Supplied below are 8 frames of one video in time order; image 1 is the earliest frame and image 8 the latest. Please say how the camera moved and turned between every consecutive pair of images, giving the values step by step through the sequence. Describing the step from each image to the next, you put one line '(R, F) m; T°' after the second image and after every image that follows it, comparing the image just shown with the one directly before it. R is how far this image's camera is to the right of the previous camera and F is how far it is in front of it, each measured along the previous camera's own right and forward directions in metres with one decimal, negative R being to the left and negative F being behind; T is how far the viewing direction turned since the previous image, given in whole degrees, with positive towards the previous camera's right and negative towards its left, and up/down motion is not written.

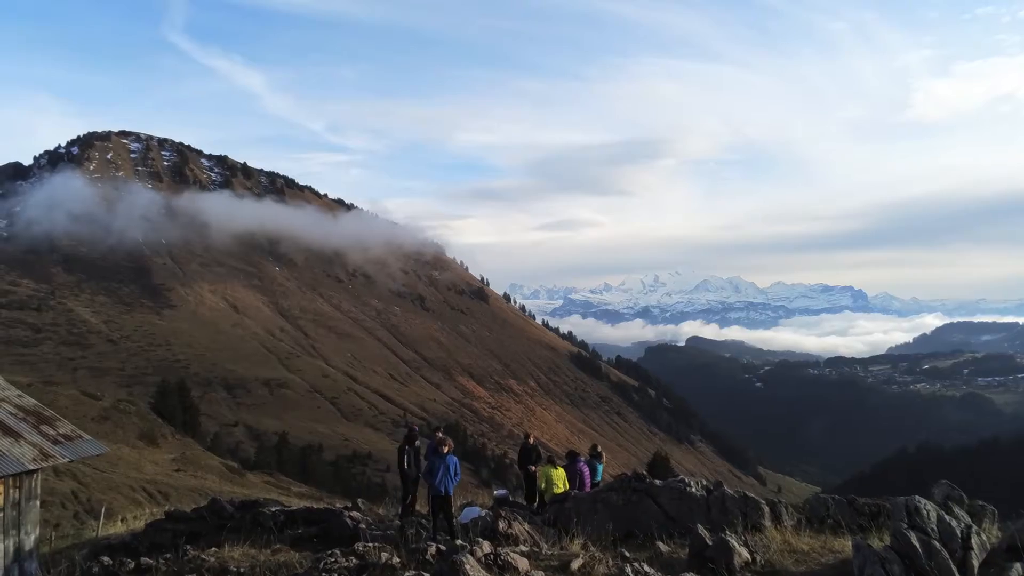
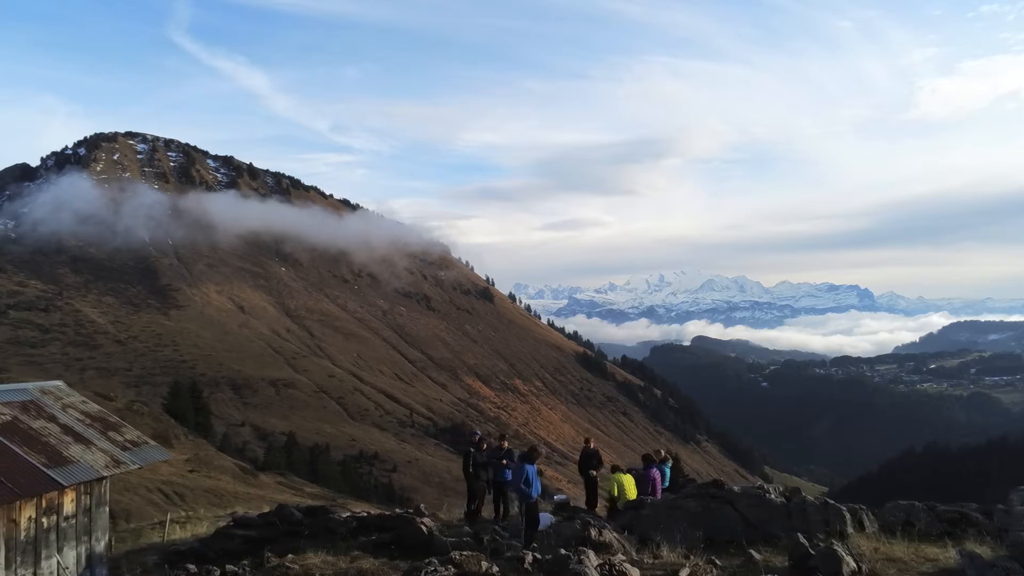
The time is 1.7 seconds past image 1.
(-0.6, 0.0) m; 0°
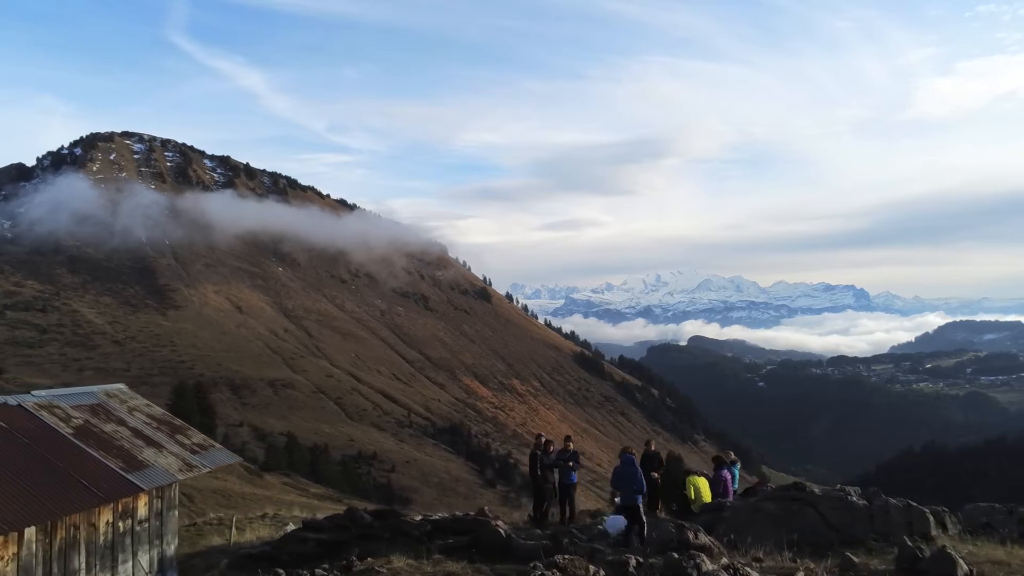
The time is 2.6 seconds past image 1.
(-0.7, 0.0) m; 0°
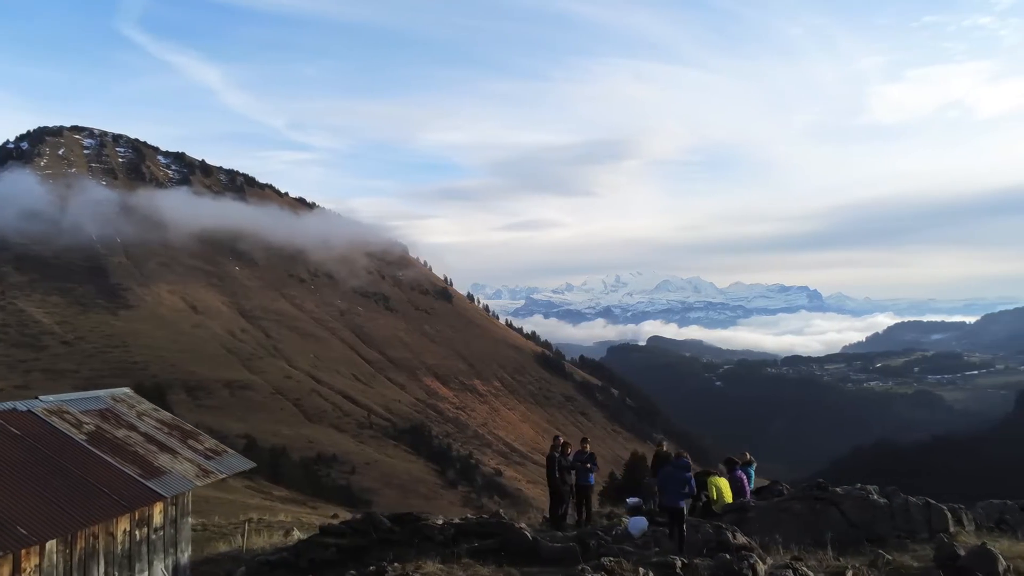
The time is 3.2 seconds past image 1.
(-0.6, 0.0) m; +3°
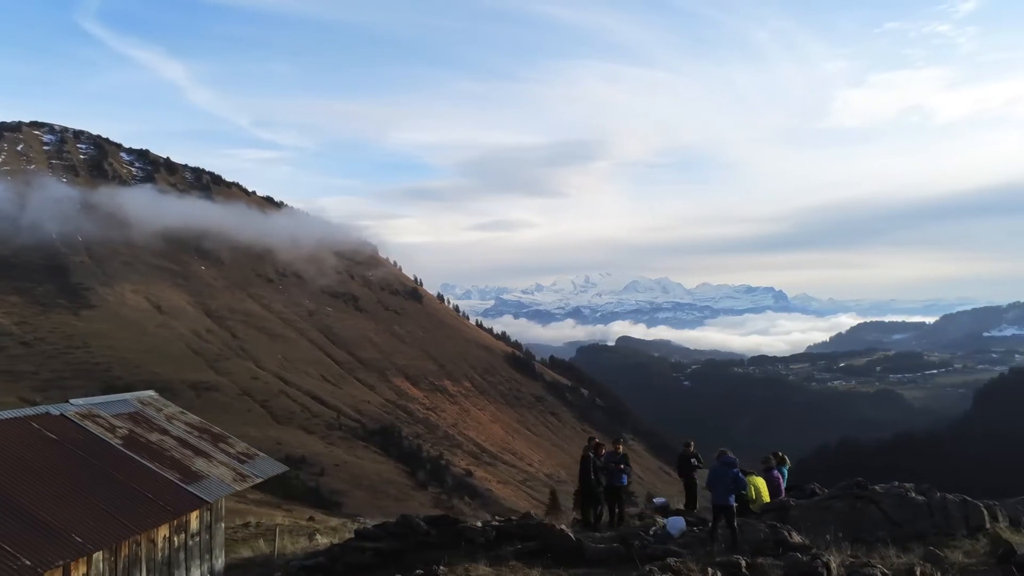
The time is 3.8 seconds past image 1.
(-0.6, 0.0) m; +2°
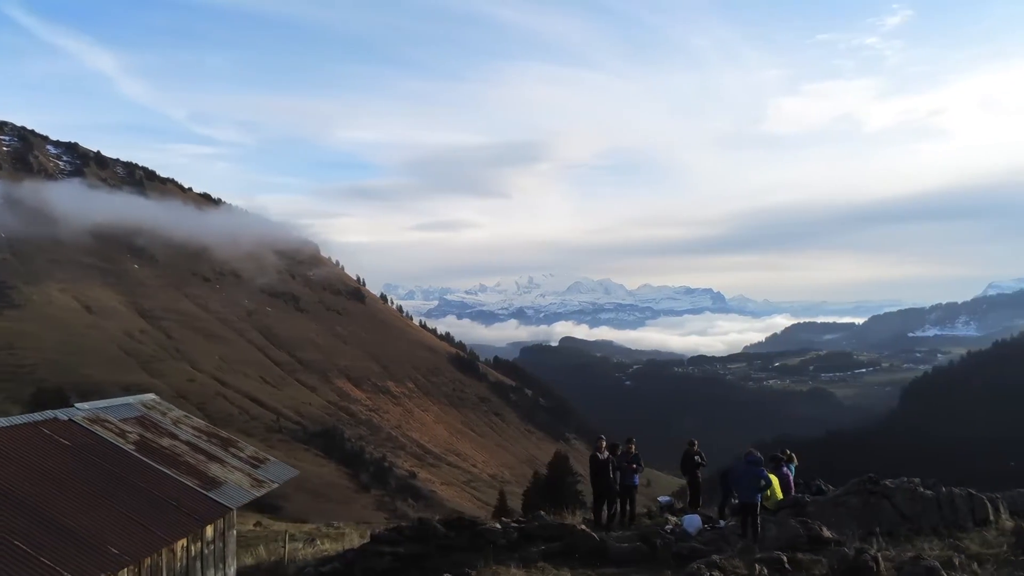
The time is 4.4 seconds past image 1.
(-0.7, 0.0) m; +4°
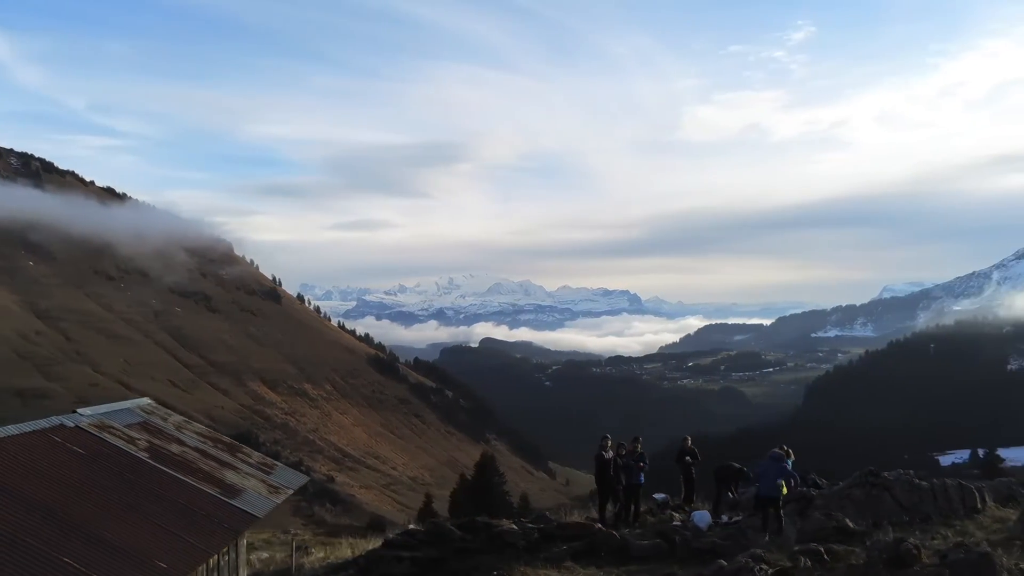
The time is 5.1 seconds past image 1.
(-0.9, +0.1) m; +6°
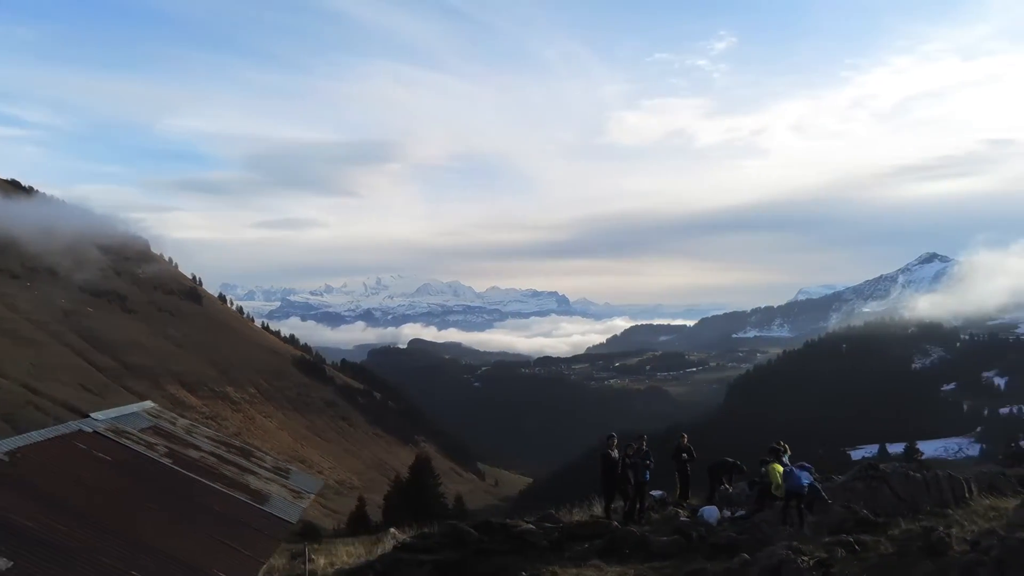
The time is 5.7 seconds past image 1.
(-0.8, +0.1) m; +5°
